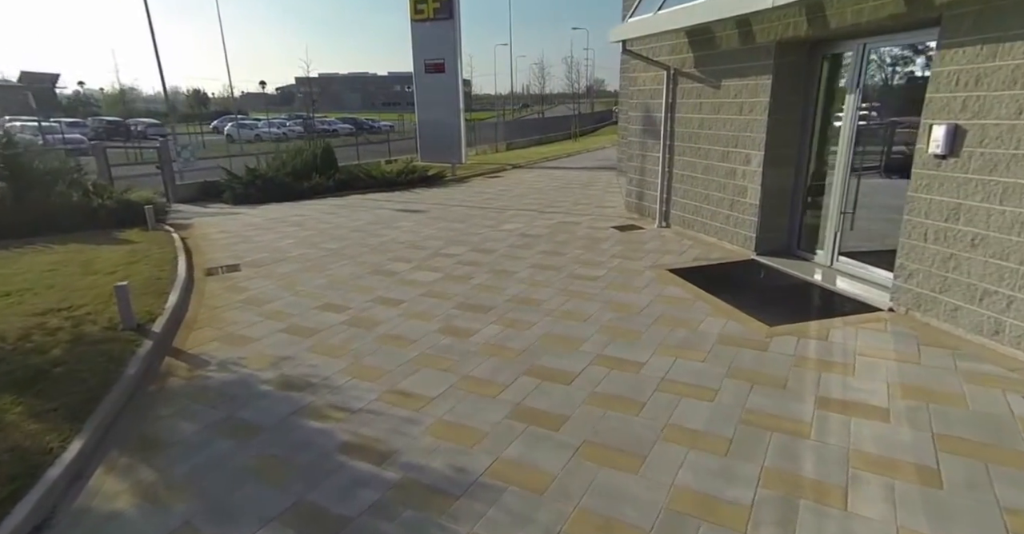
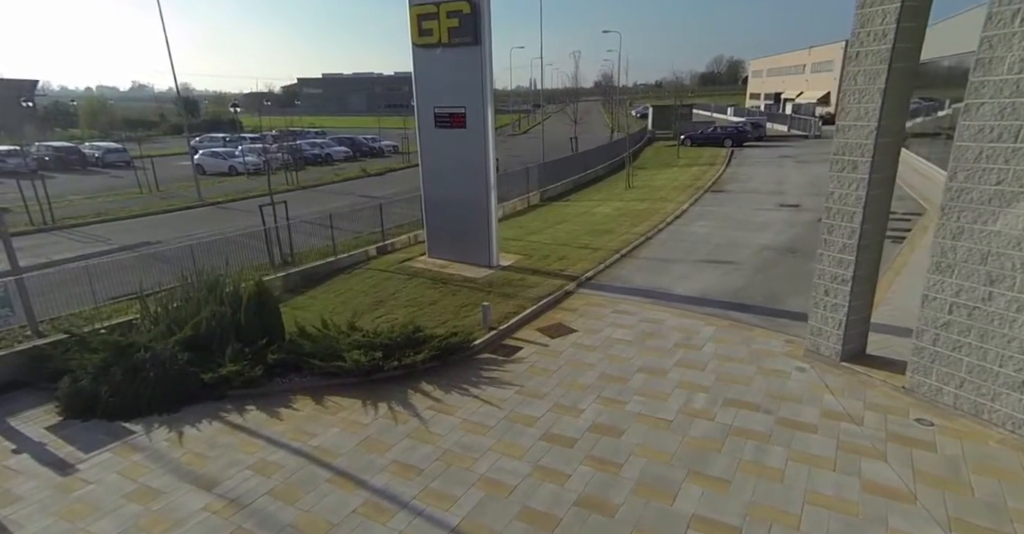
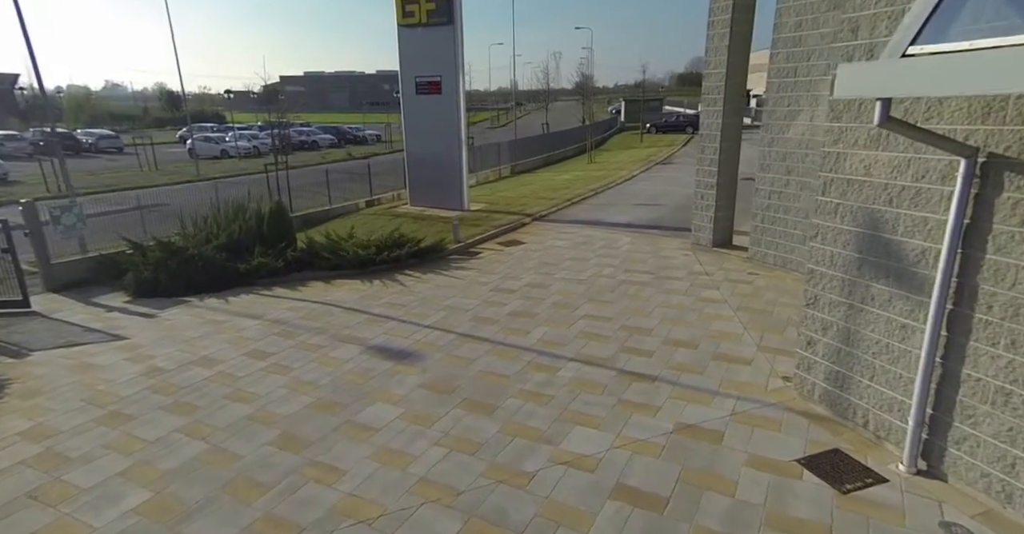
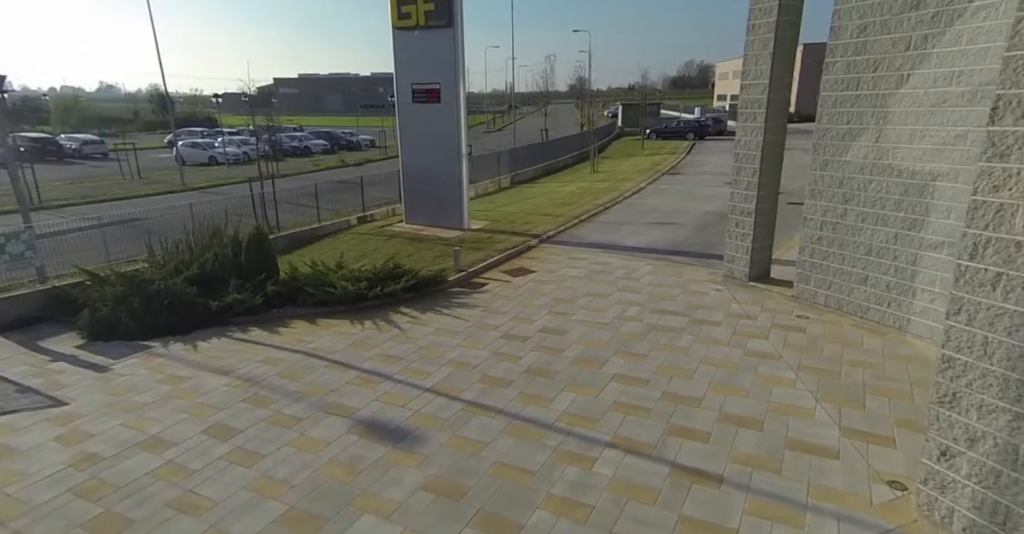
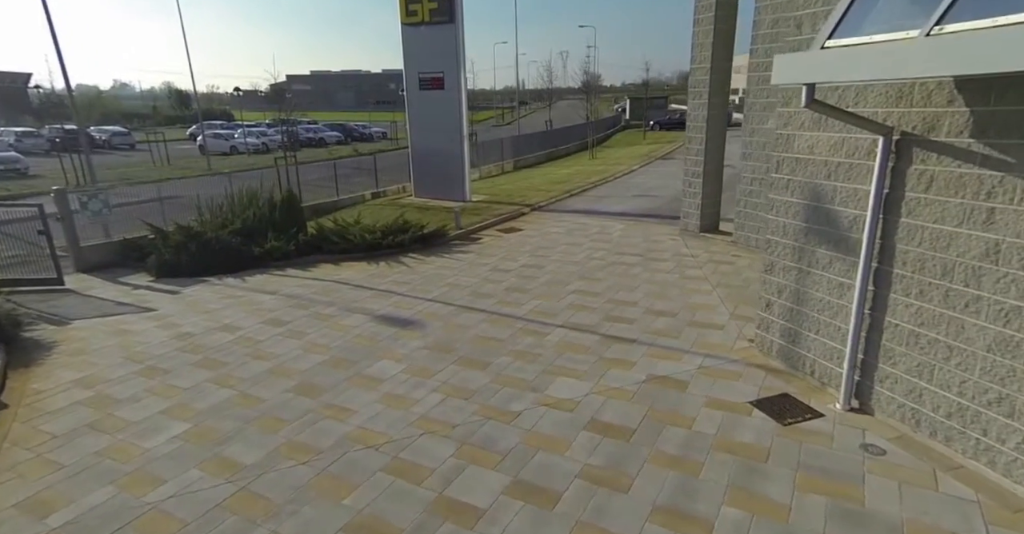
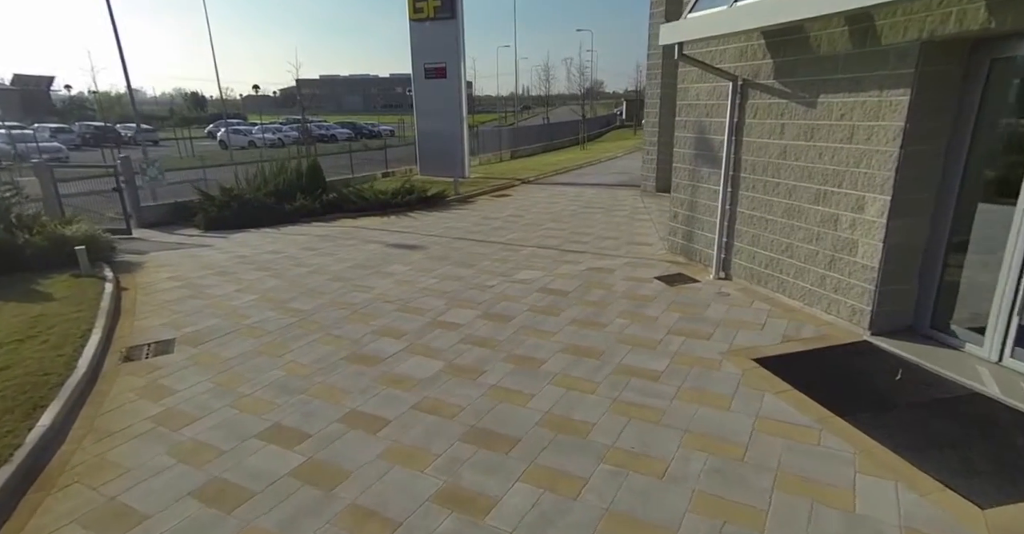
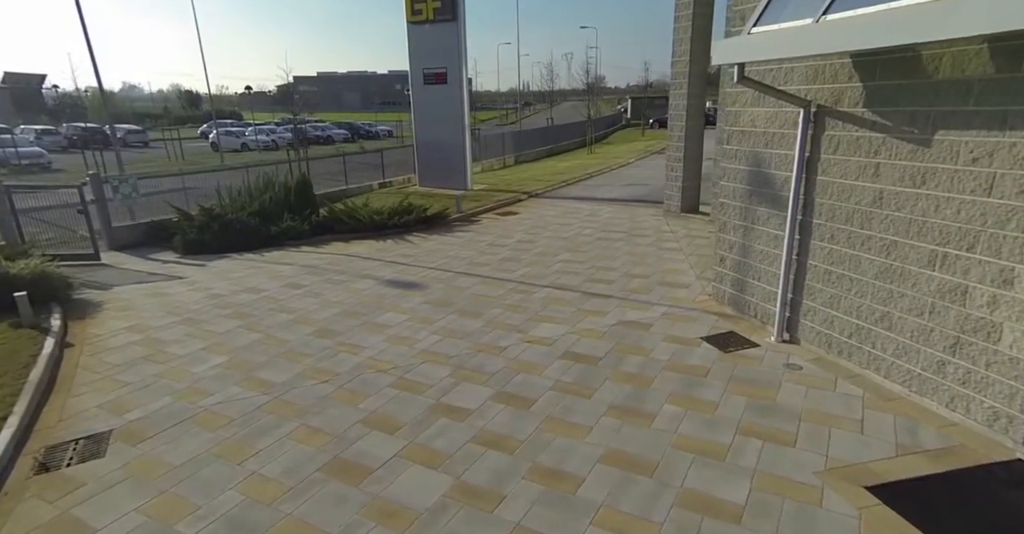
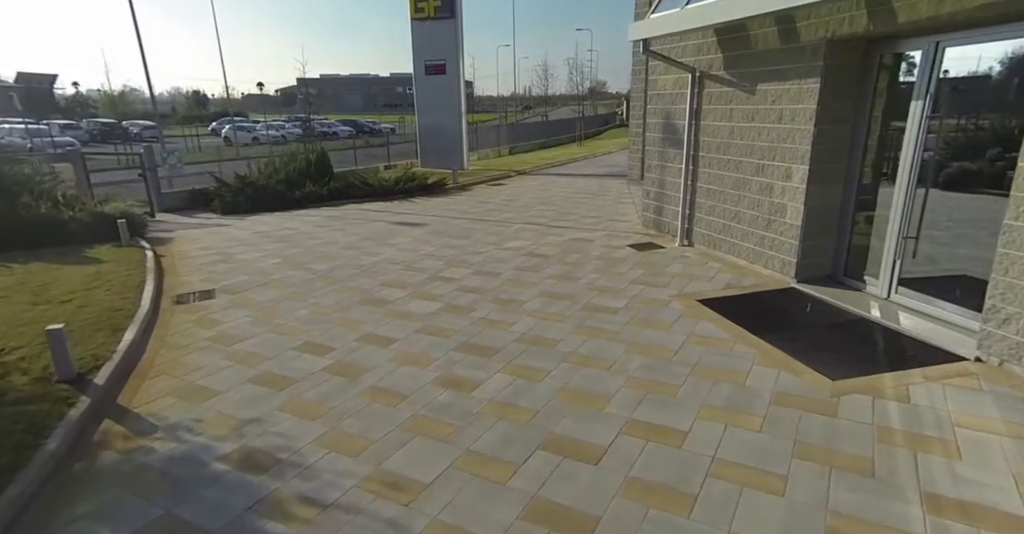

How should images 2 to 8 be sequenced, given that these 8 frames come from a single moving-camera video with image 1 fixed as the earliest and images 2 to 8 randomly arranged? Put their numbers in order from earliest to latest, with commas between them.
8, 6, 7, 5, 3, 4, 2
